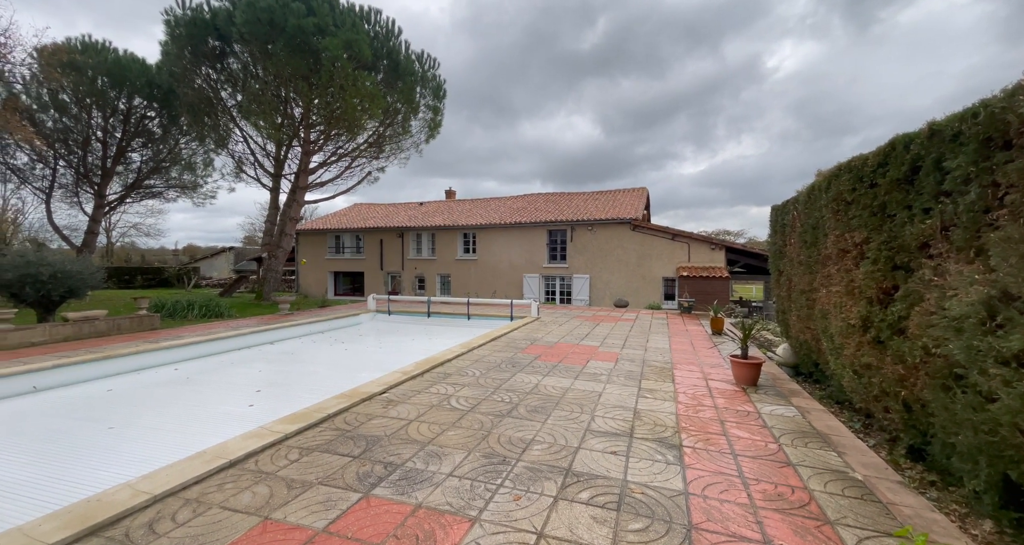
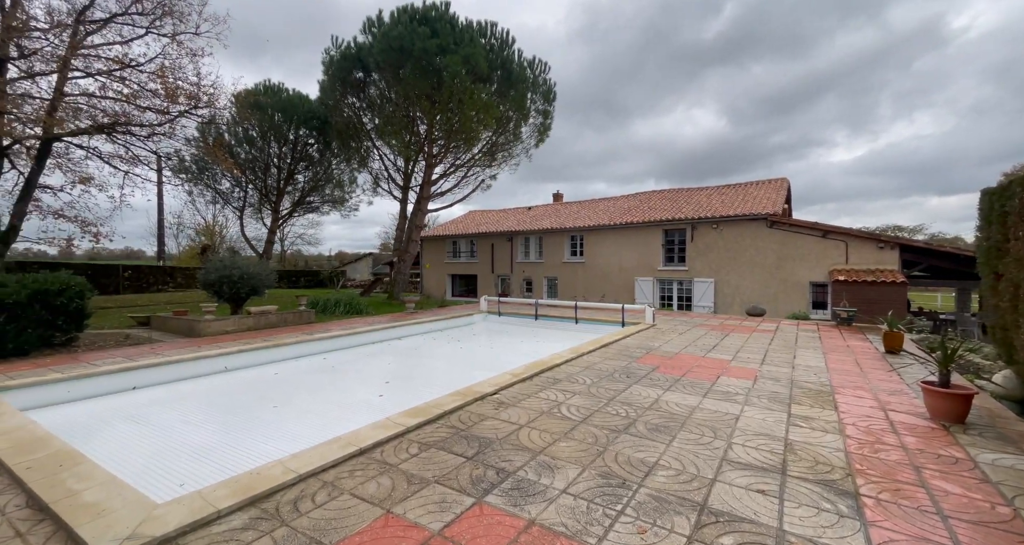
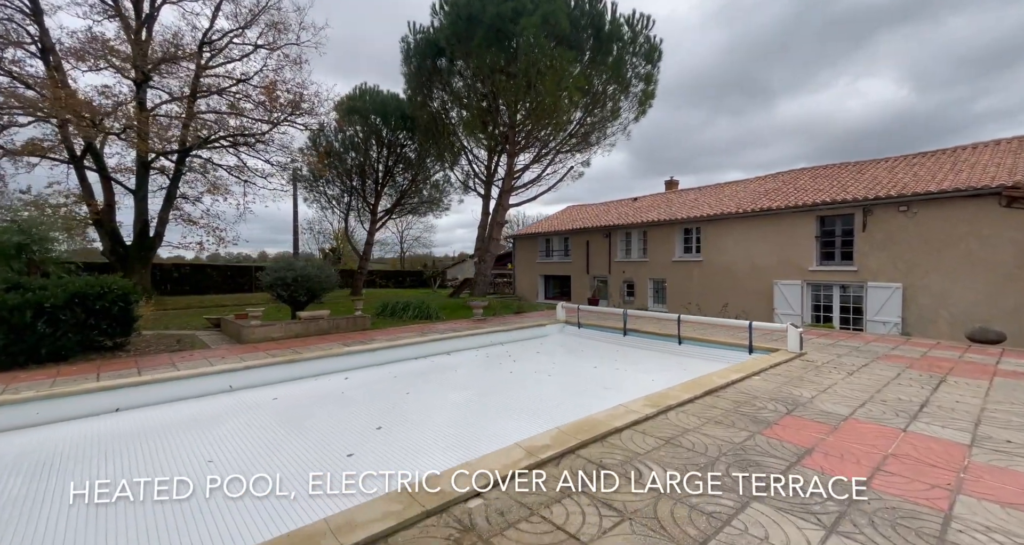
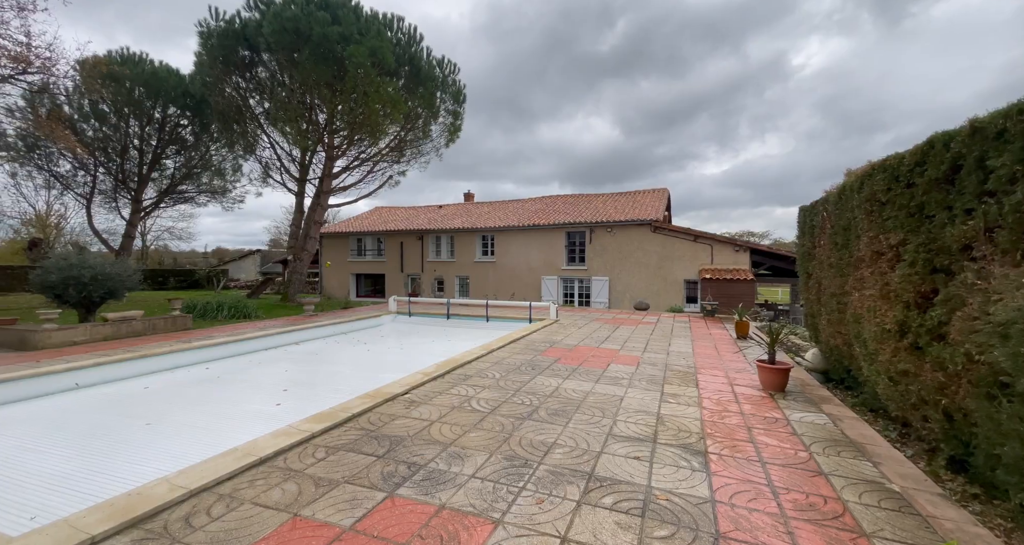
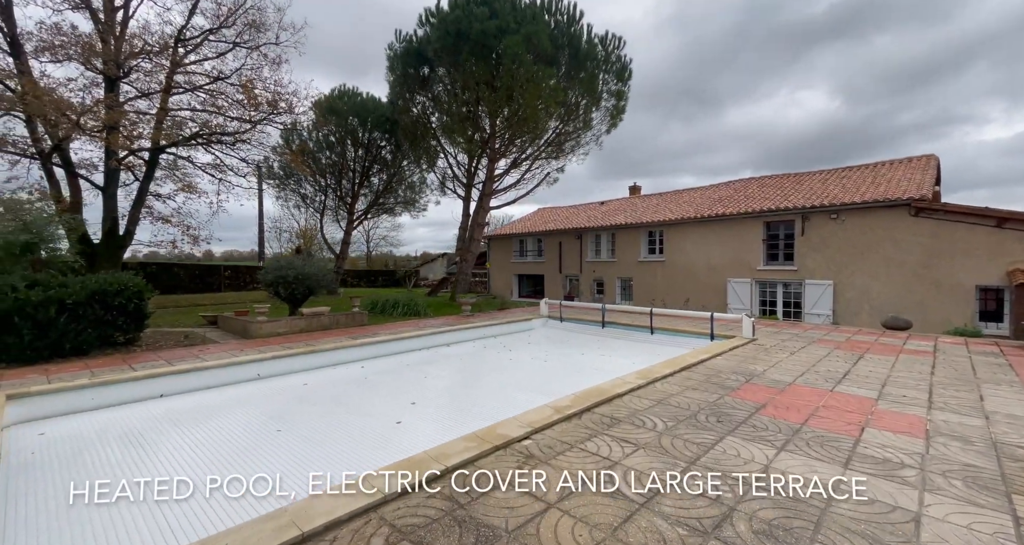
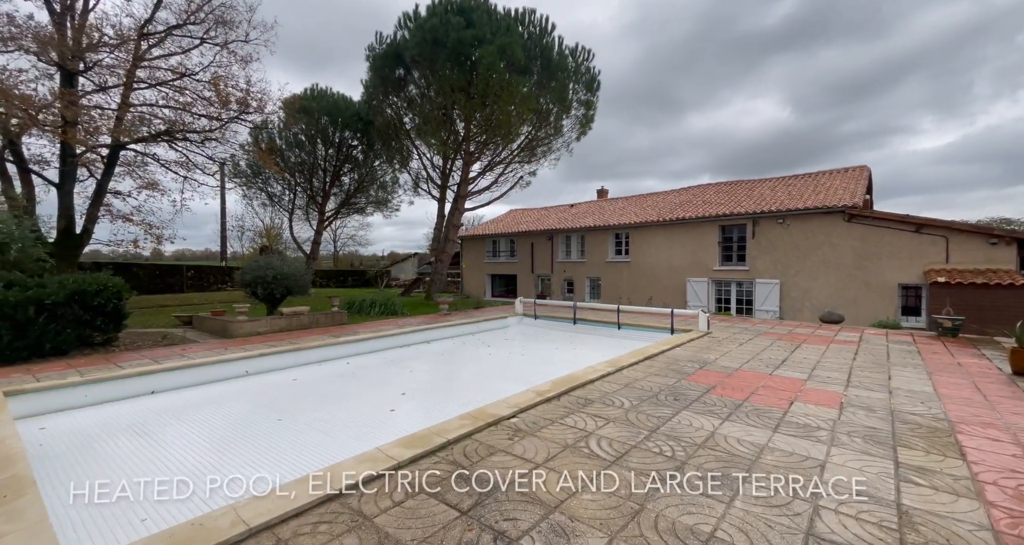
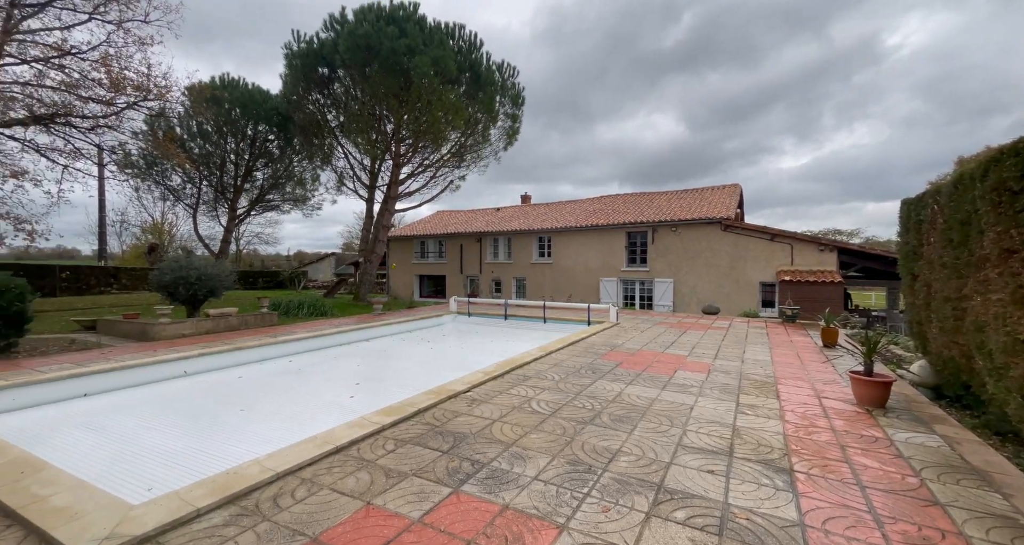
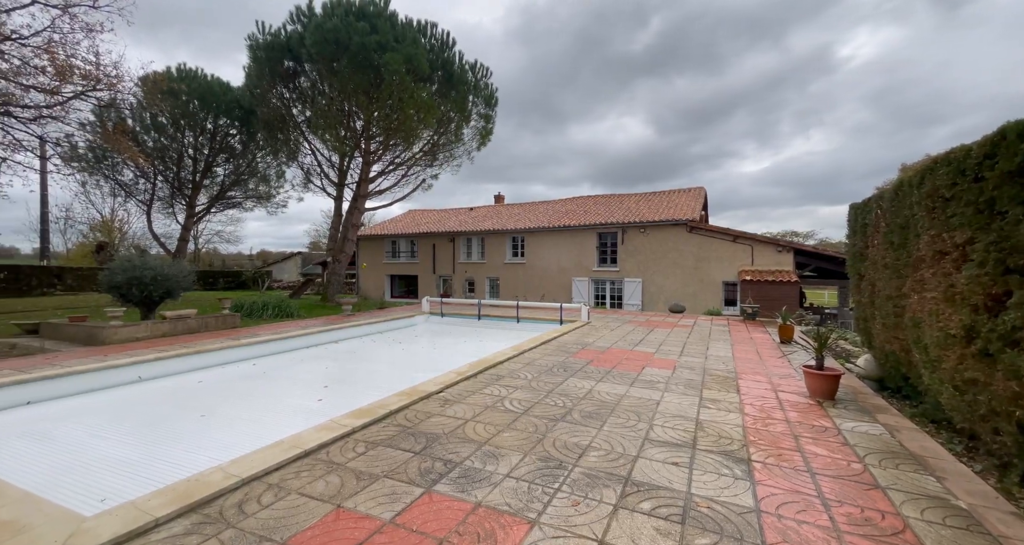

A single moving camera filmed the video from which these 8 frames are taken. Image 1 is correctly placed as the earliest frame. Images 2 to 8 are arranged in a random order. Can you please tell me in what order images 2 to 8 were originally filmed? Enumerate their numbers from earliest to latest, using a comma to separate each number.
4, 8, 7, 2, 6, 5, 3
